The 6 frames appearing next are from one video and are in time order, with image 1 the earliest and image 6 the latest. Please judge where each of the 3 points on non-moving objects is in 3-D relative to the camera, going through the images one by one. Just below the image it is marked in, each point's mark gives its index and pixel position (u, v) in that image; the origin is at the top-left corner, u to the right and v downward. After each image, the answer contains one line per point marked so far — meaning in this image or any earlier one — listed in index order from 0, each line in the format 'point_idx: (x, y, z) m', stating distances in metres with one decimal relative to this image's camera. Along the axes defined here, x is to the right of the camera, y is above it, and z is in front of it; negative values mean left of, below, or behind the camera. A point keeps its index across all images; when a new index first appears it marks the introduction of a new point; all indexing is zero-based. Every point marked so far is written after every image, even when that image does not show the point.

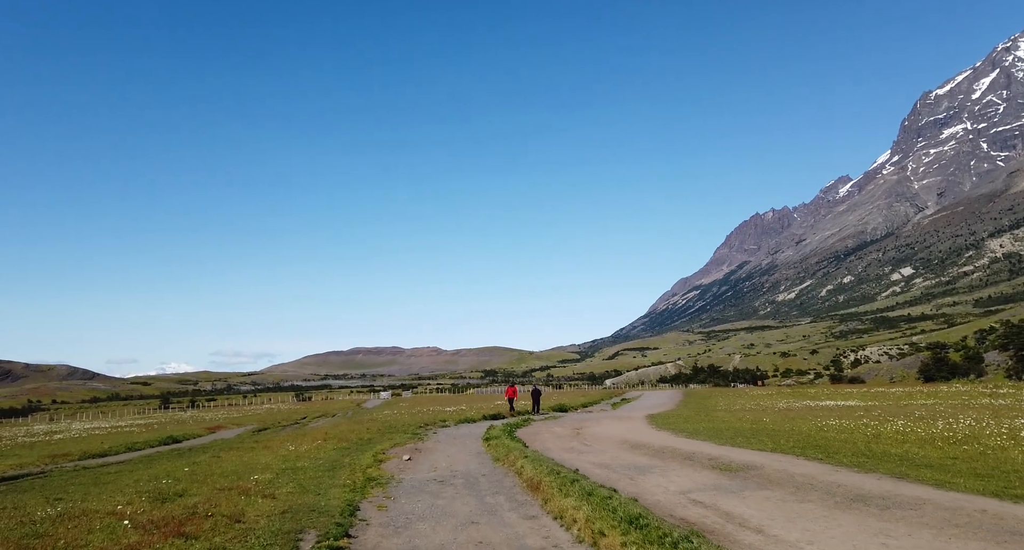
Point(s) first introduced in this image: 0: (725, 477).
0: (+5.9, -5.7, +19.7) m
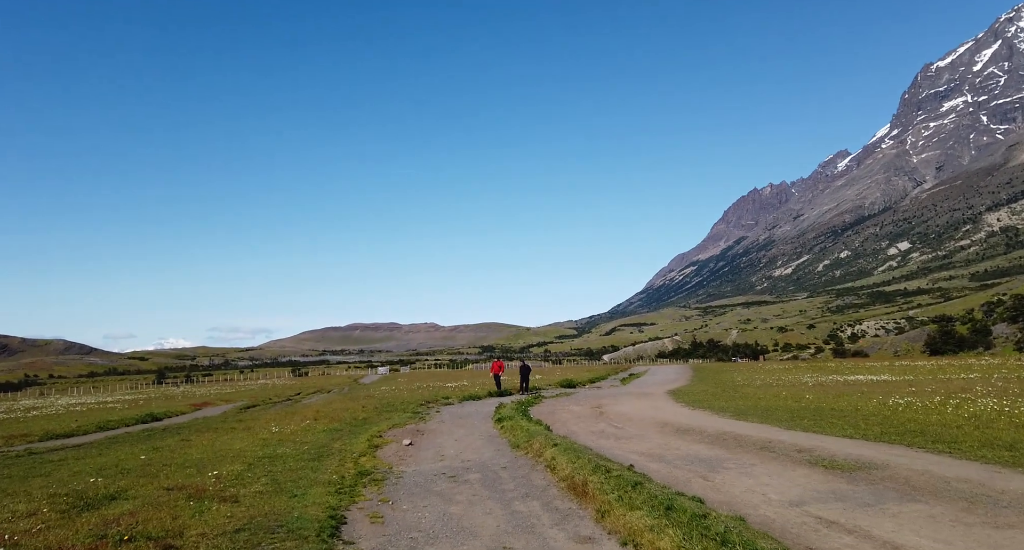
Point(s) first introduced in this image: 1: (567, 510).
0: (+6.7, -4.3, +14.6) m
1: (+1.1, -4.8, +14.4) m
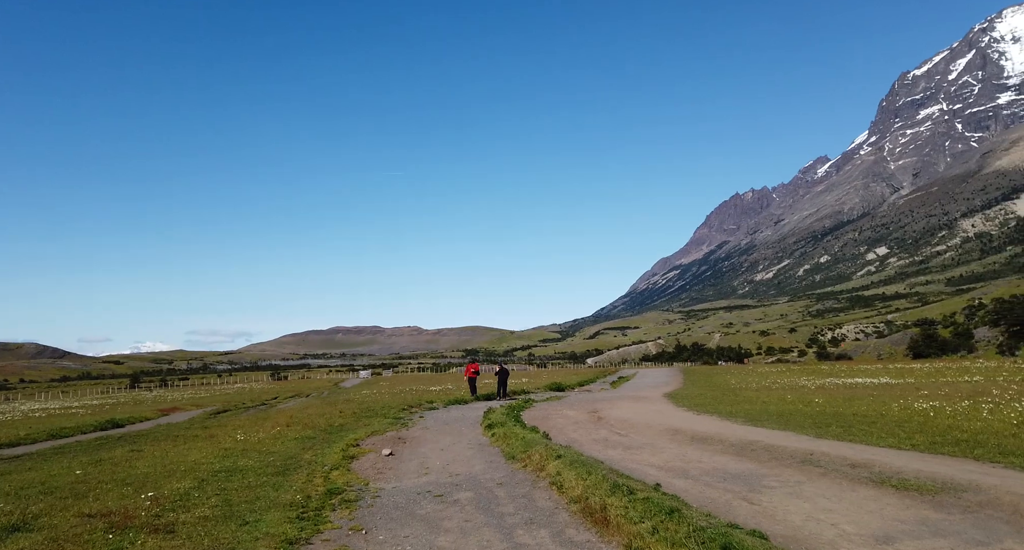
0: (+6.8, -3.8, +11.8) m
1: (+1.2, -4.4, +11.5) m
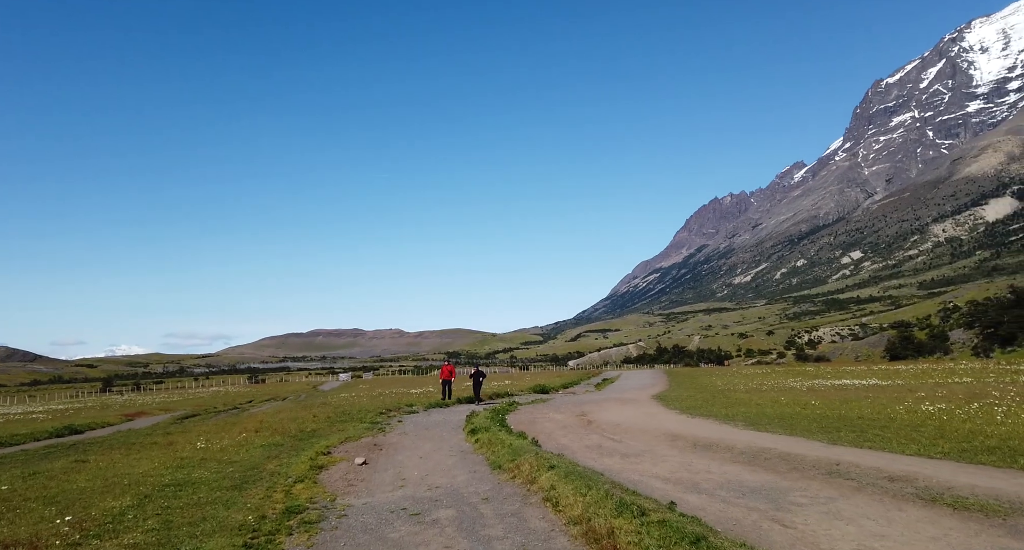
0: (+6.6, -3.5, +9.9) m
1: (+1.1, -4.1, +9.4) m
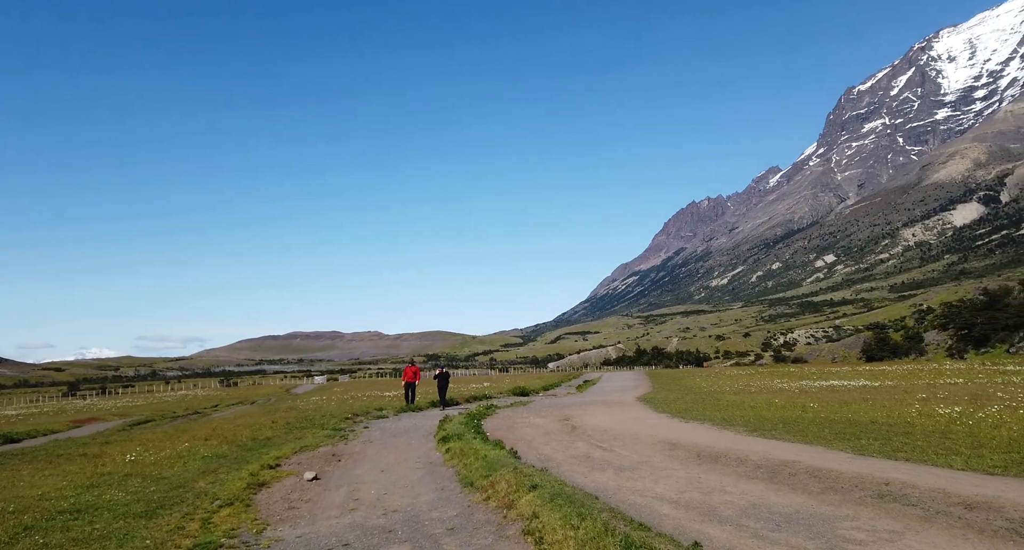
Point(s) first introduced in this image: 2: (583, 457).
0: (+6.3, -3.1, +7.0) m
1: (+0.8, -3.6, +6.3) m
2: (+2.0, -5.1, +19.6) m
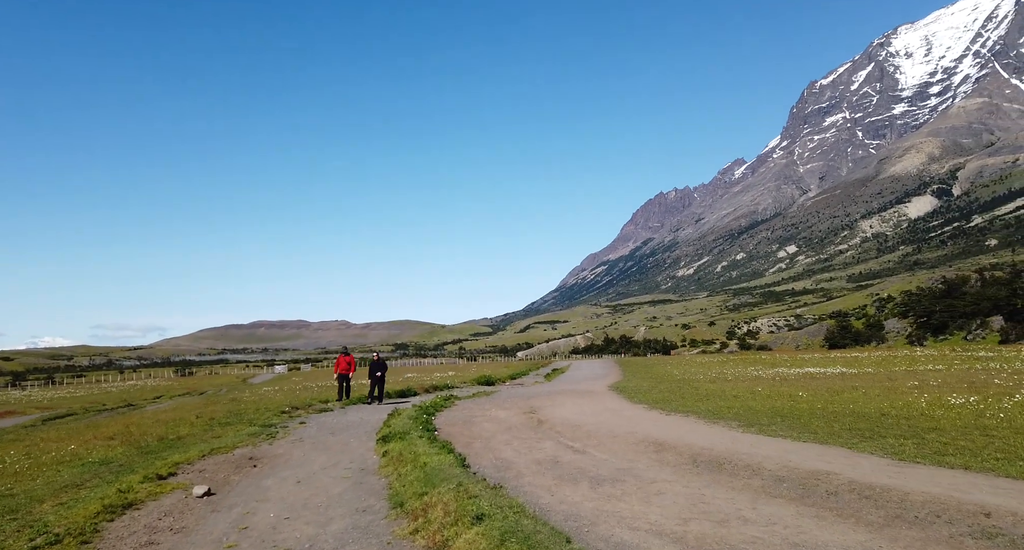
0: (+5.7, -2.4, +3.2) m
1: (+0.2, -2.9, +2.3) m
2: (+0.9, -4.2, +15.7) m
